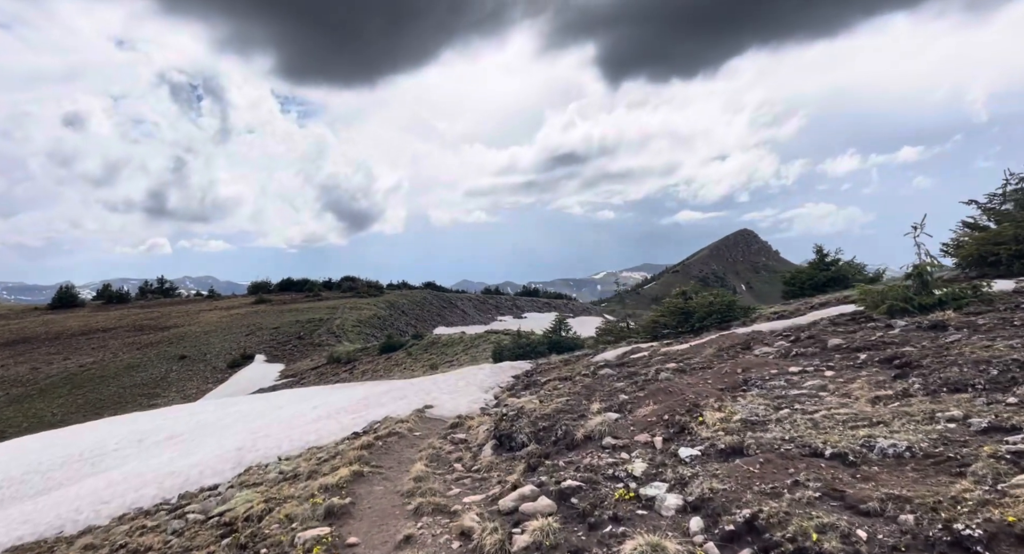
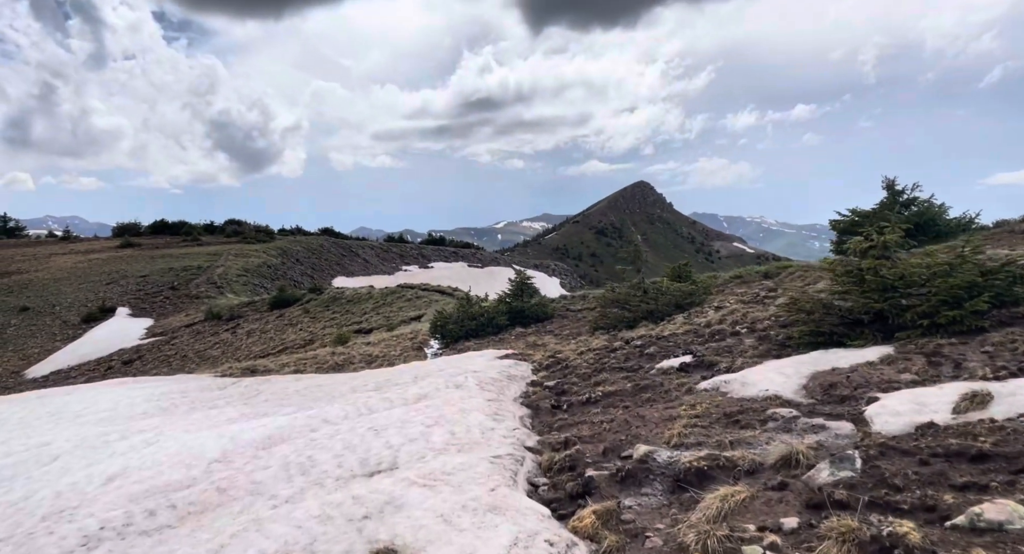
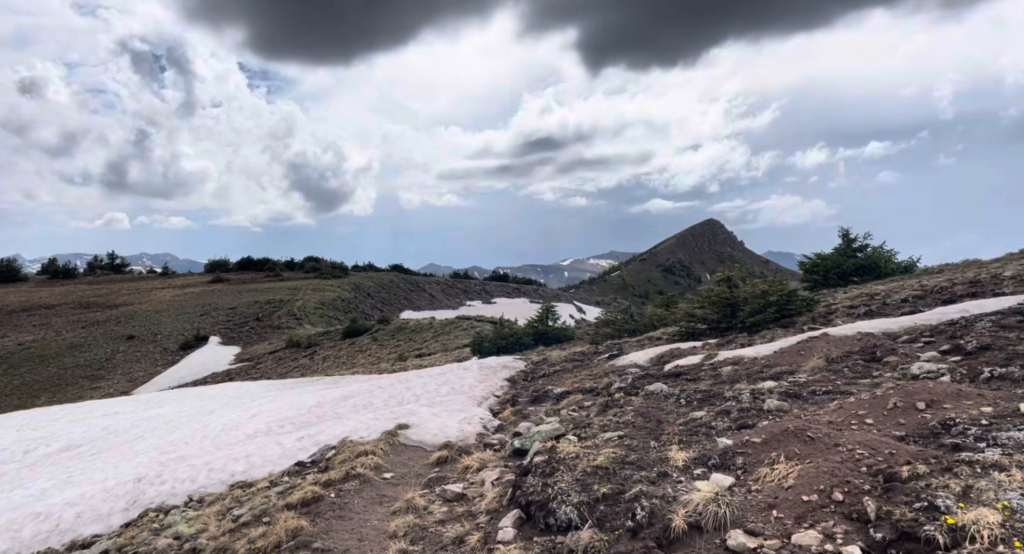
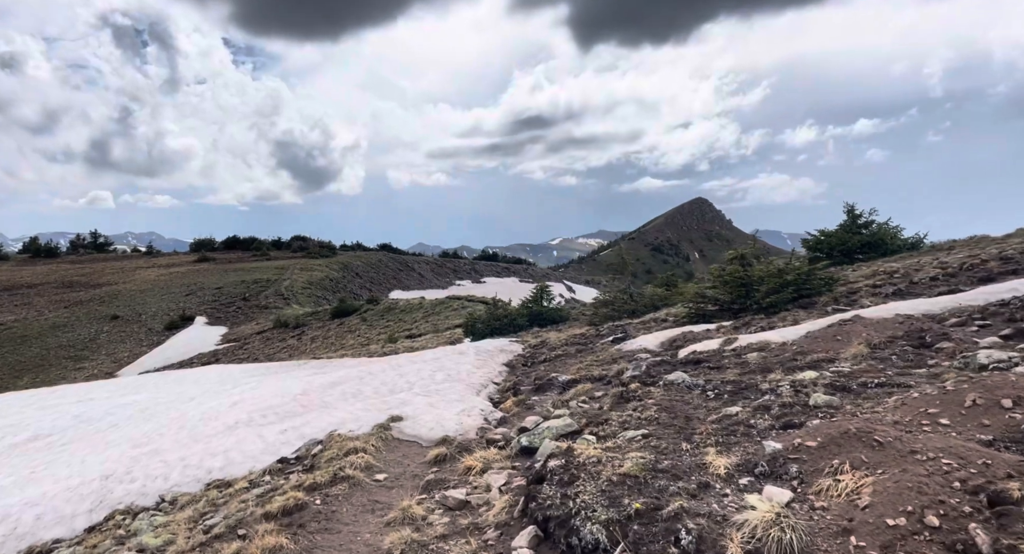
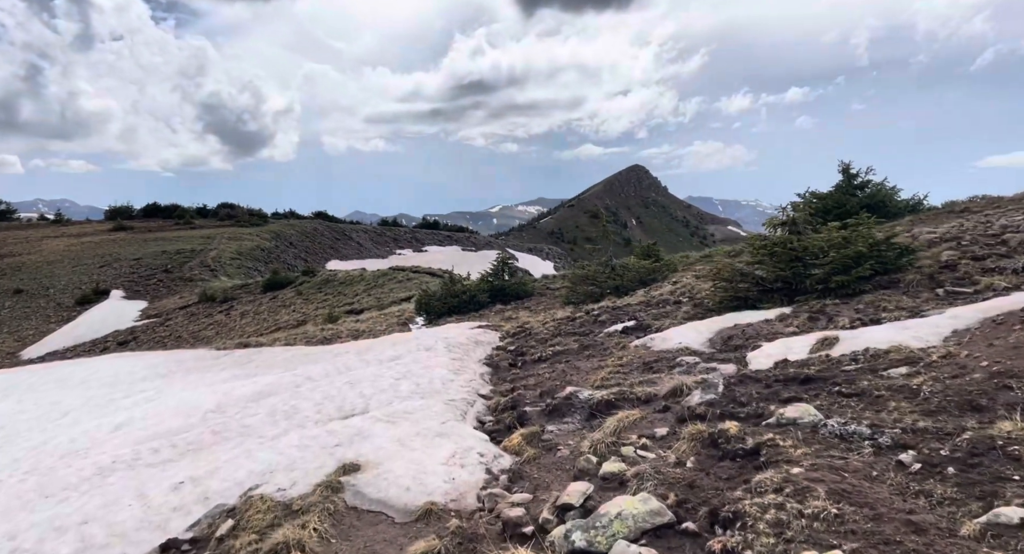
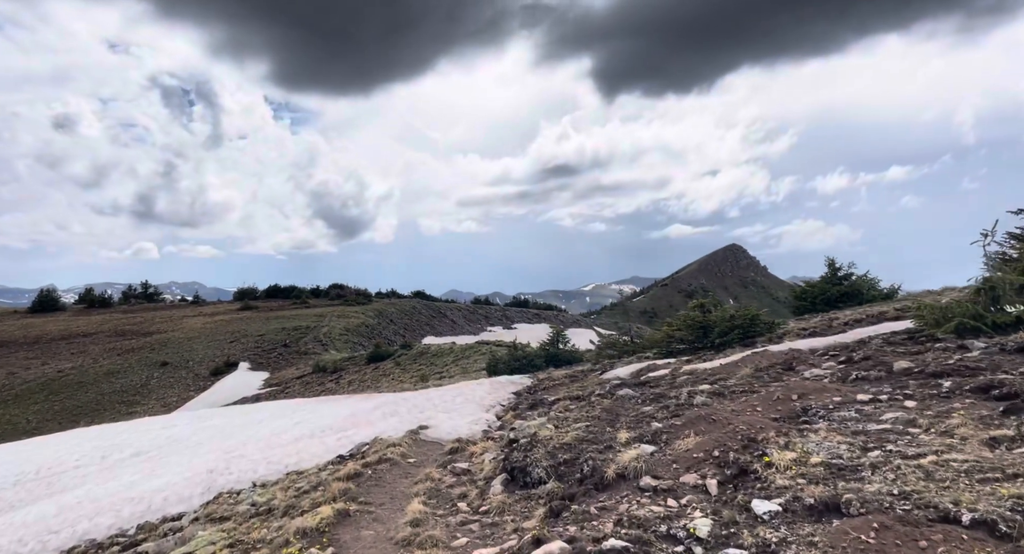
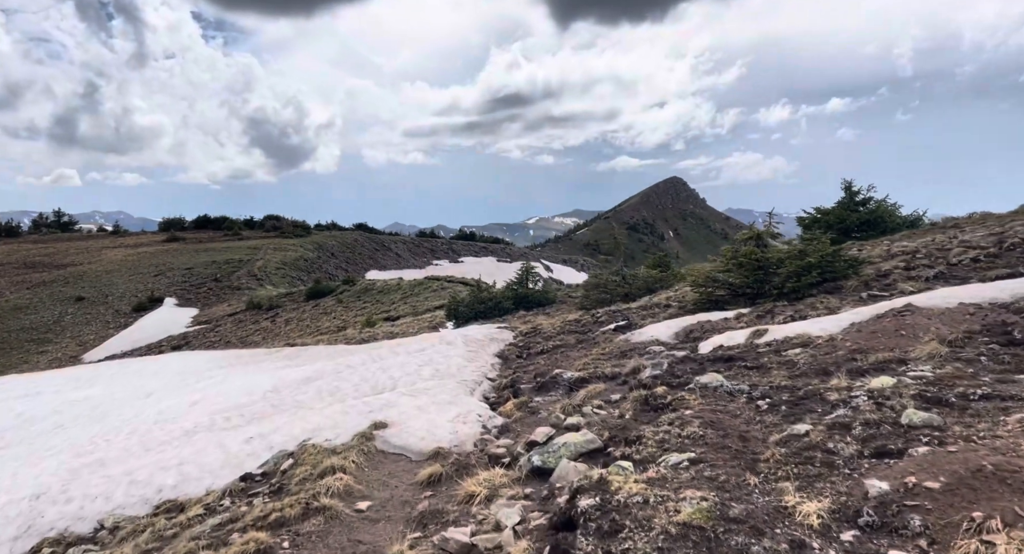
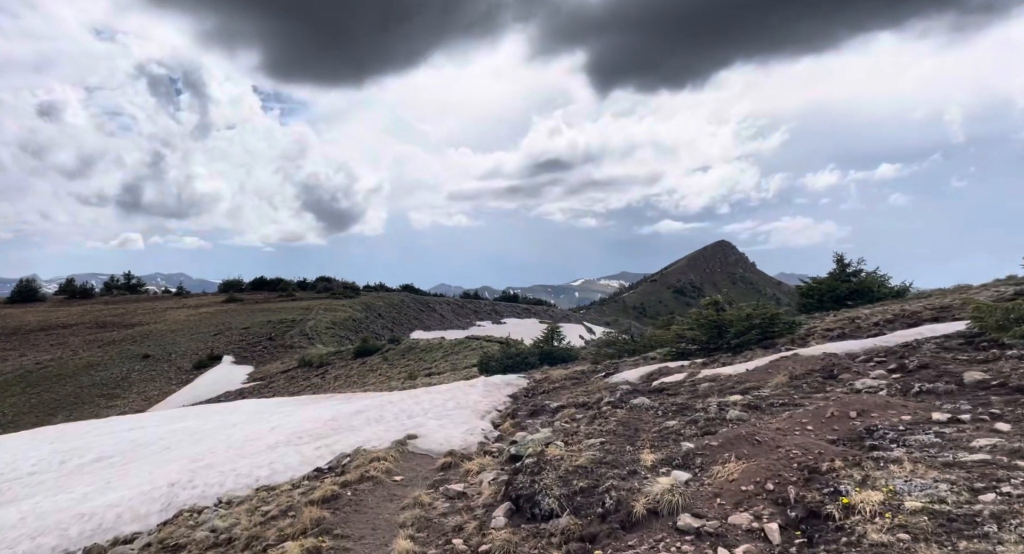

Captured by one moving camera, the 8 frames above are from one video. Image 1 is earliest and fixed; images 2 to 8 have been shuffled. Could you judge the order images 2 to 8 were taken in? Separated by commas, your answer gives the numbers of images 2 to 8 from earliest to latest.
6, 8, 3, 4, 7, 5, 2
